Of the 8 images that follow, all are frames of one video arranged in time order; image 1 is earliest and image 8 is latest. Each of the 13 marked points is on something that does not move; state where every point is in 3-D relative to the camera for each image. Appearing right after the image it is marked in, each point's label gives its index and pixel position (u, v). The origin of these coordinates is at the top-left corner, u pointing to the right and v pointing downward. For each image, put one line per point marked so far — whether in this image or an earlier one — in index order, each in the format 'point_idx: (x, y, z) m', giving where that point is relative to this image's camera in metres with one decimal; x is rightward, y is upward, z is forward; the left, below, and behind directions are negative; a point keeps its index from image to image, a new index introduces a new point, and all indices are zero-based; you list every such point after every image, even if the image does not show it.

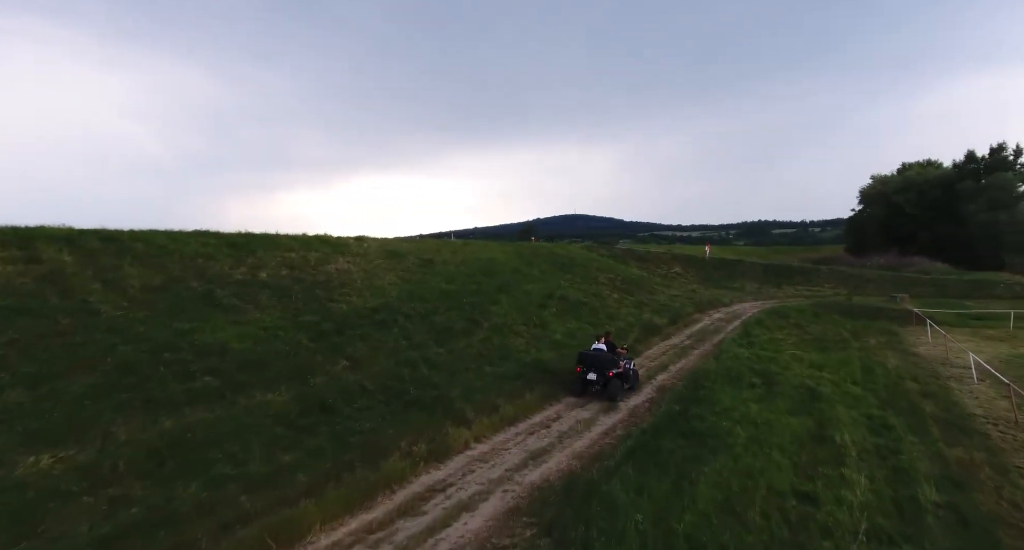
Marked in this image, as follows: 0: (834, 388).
0: (+11.5, -4.1, +17.5) m
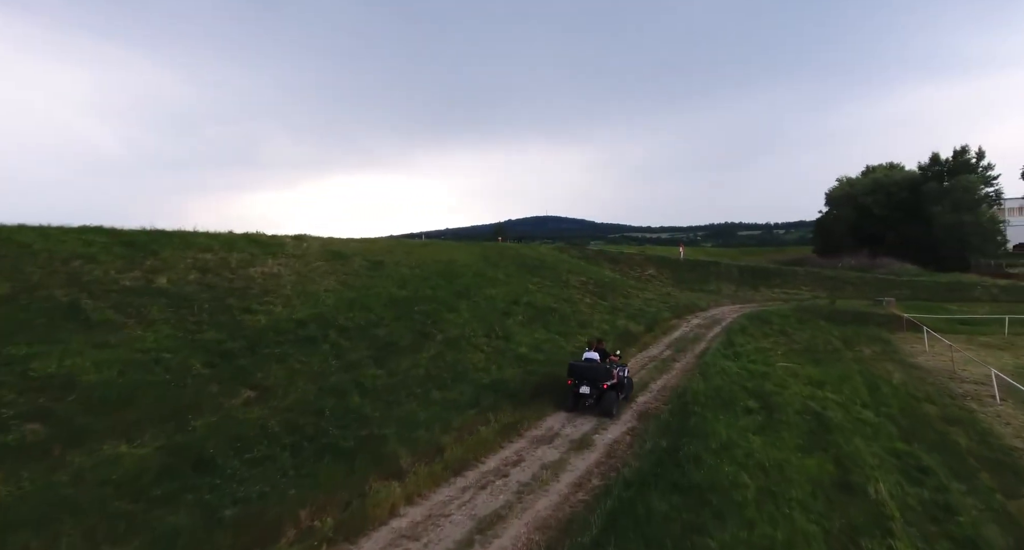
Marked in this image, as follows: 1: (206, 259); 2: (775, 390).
0: (+10.1, -4.3, +15.0) m
1: (-12.2, +0.6, +19.7) m
2: (+9.3, -4.1, +17.3) m
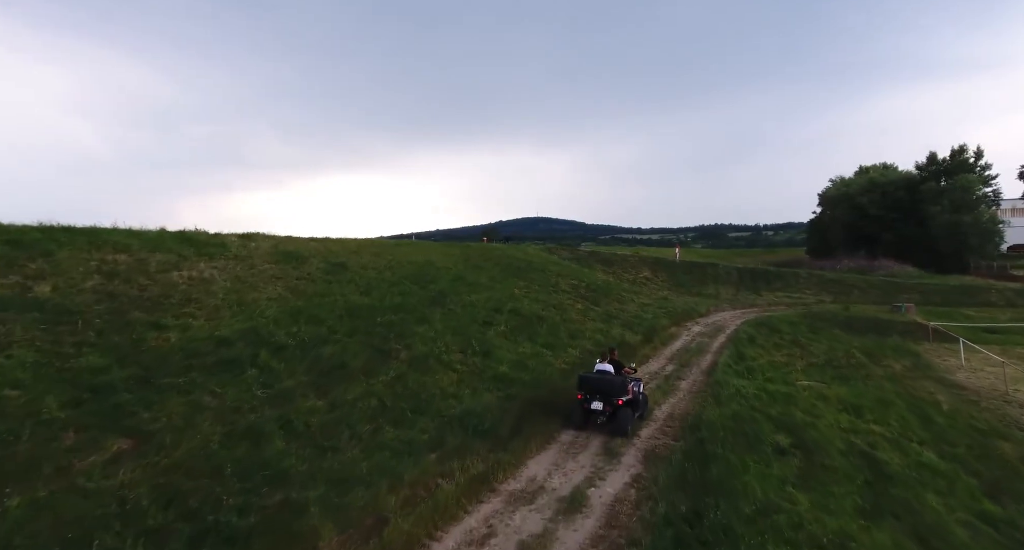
0: (+9.4, -4.4, +11.9) m
1: (-13.0, +0.5, +16.2) m
2: (+8.6, -4.2, +14.2) m
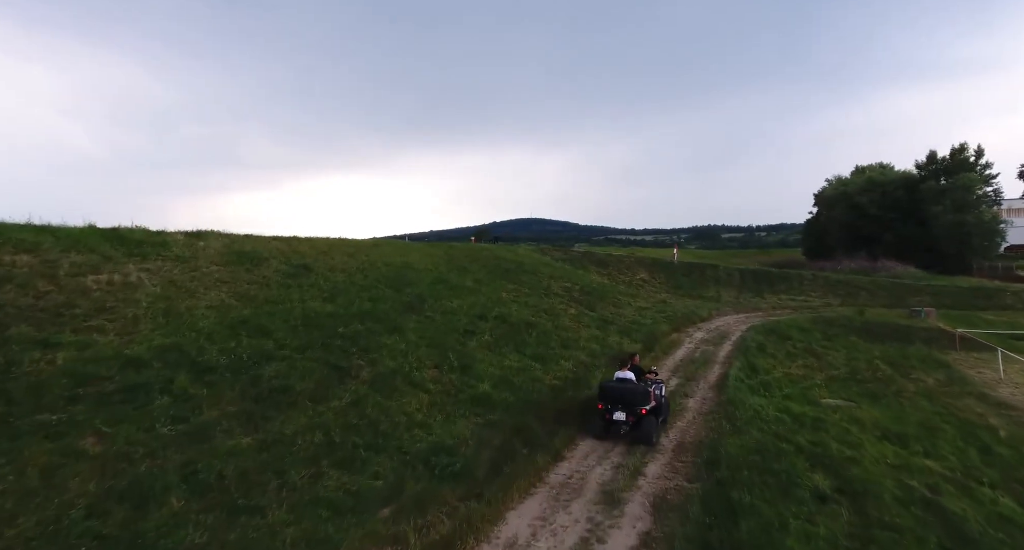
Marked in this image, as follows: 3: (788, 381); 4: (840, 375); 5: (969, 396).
0: (+8.9, -4.5, +9.5) m
1: (-13.6, +0.3, +13.5) m
2: (+8.0, -4.3, +11.8) m
3: (+10.4, -4.0, +18.6) m
4: (+12.9, -3.9, +19.3) m
5: (+15.2, -4.1, +16.4) m
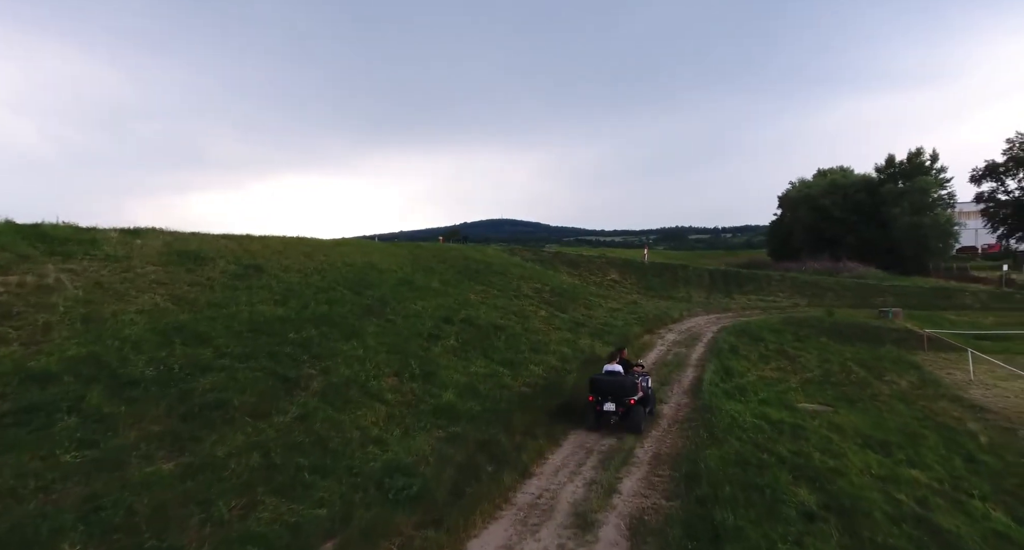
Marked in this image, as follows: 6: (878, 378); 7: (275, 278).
0: (+8.2, -4.5, +9.0) m
1: (-14.4, +0.3, +11.7) m
2: (+7.2, -4.3, +11.2) m
3: (+9.3, -4.1, +18.1) m
4: (+11.7, -4.0, +19.0) m
5: (+14.1, -4.1, +16.2) m
6: (+13.8, -3.9, +18.6) m
7: (-9.4, -0.1, +19.7) m
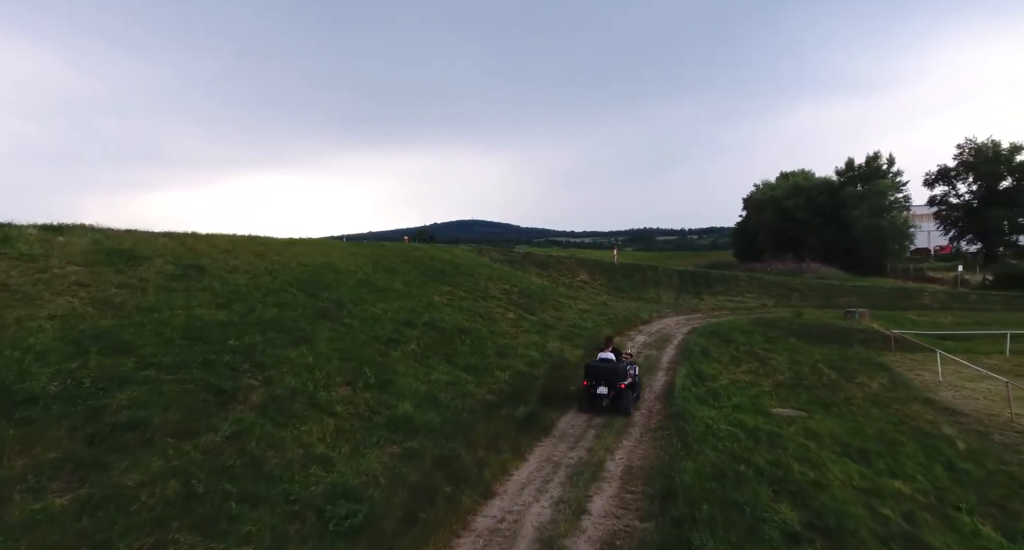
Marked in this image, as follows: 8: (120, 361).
0: (+7.5, -4.5, +8.4) m
1: (-15.3, +0.3, +9.8) m
2: (+6.4, -4.3, +10.6) m
3: (+8.0, -4.1, +17.6) m
4: (+10.4, -4.0, +18.6) m
5: (+13.0, -4.1, +16.0) m
6: (+12.6, -3.9, +18.4) m
7: (-10.7, -0.1, +18.1) m
8: (-9.2, -2.0, +11.5) m
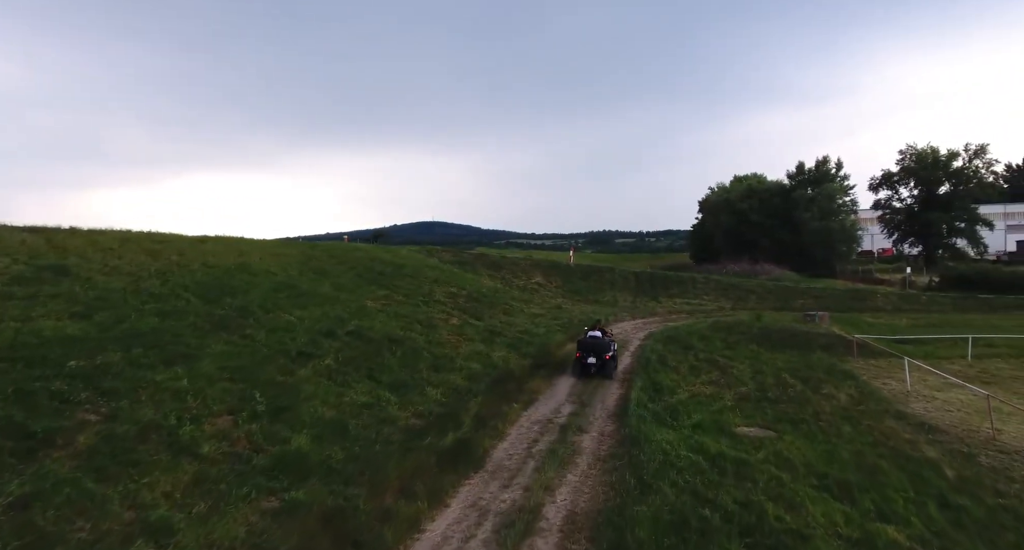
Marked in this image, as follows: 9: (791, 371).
0: (+6.1, -4.5, +6.5) m
1: (-16.7, +0.3, +6.3) m
2: (+4.8, -4.4, +8.6) m
3: (+5.9, -4.1, +15.8) m
4: (+8.2, -4.0, +16.9) m
5: (+11.0, -4.2, +14.5) m
6: (+10.4, -4.0, +16.9) m
7: (-12.8, -0.2, +14.9) m
8: (-10.8, -2.1, +8.4) m
9: (+11.0, -3.7, +19.5) m
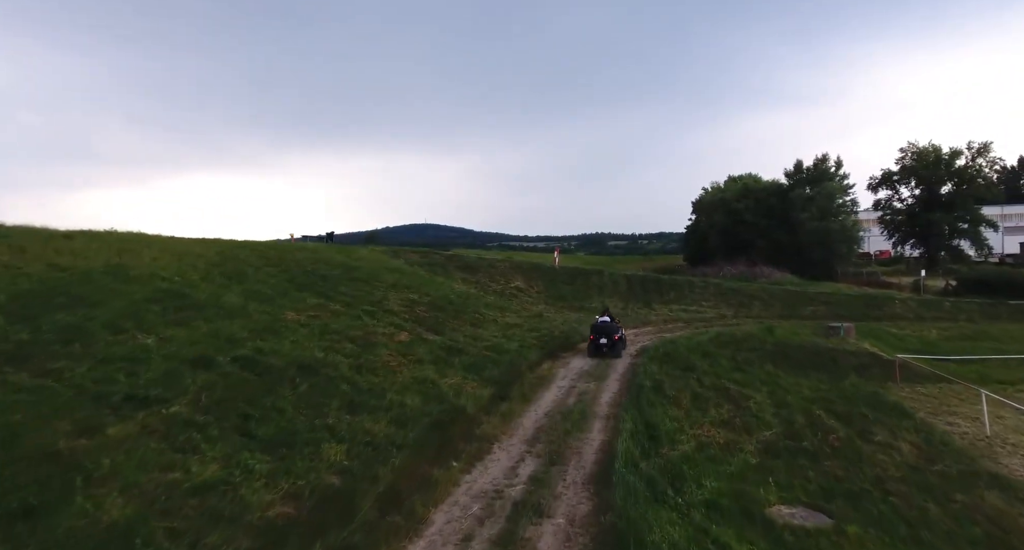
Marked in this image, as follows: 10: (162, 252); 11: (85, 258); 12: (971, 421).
0: (+4.9, -4.6, +2.1) m
1: (-18.0, +0.2, +1.4) m
2: (+3.5, -4.5, +4.1) m
3: (+4.5, -4.3, +11.3) m
4: (+6.7, -4.2, +12.5) m
5: (+9.6, -4.3, +10.1) m
6: (+8.9, -4.1, +12.5) m
7: (-14.2, -0.4, +10.1) m
8: (-12.1, -2.2, +3.6) m
9: (+9.6, -3.9, +15.1) m
10: (-13.8, +0.9, +19.2) m
11: (-13.8, +0.5, +16.1) m
12: (+12.7, -4.0, +13.7) m
